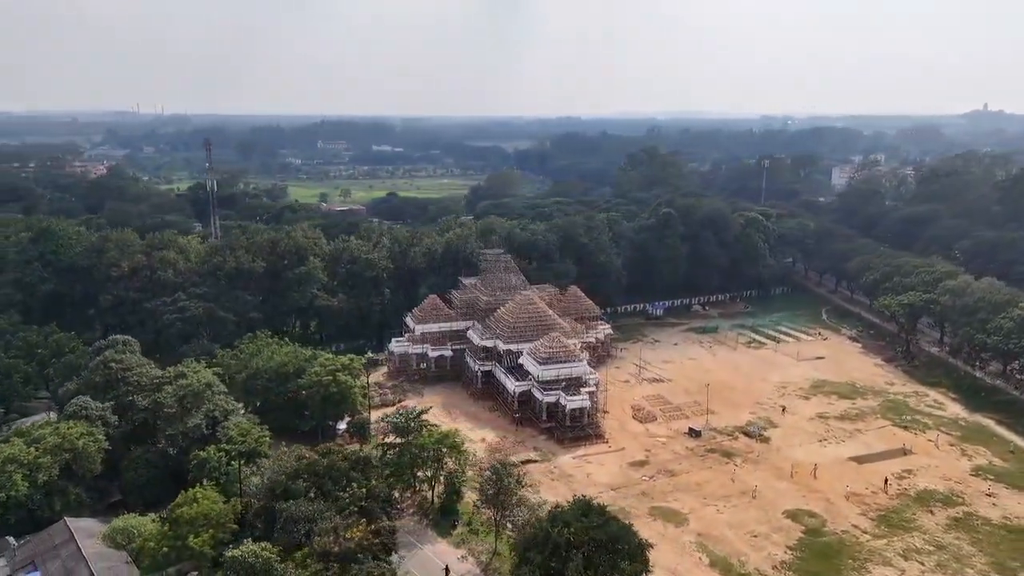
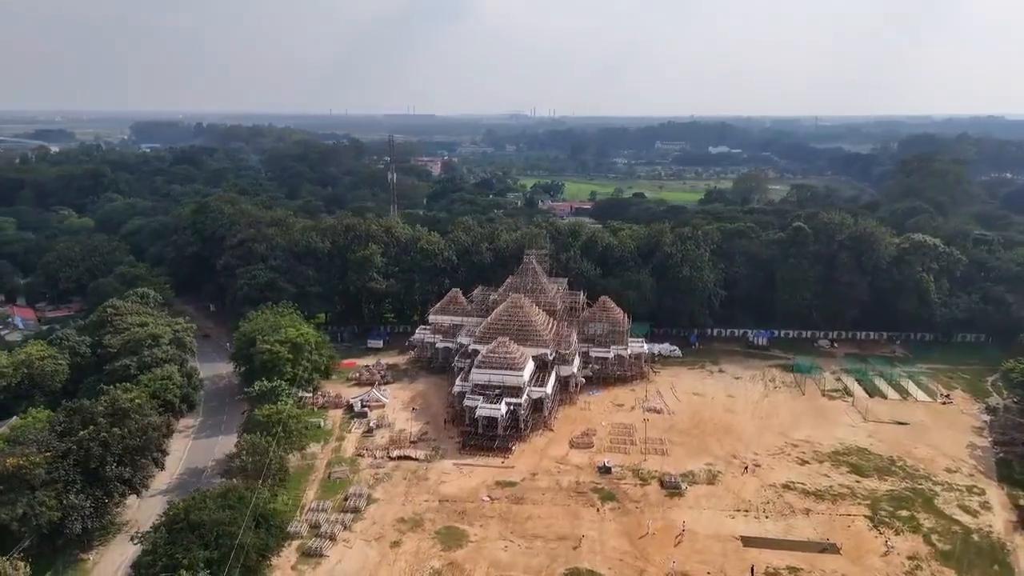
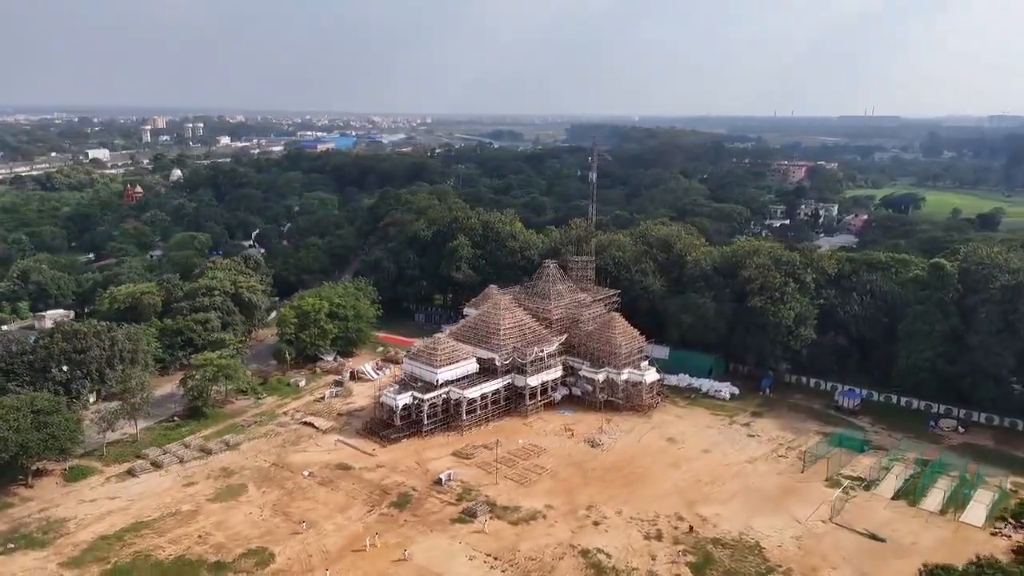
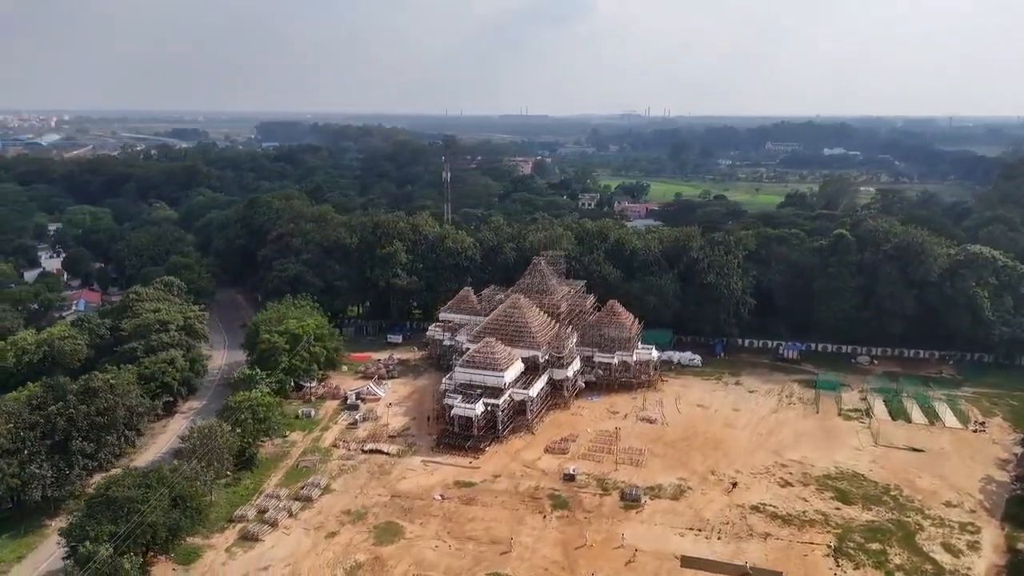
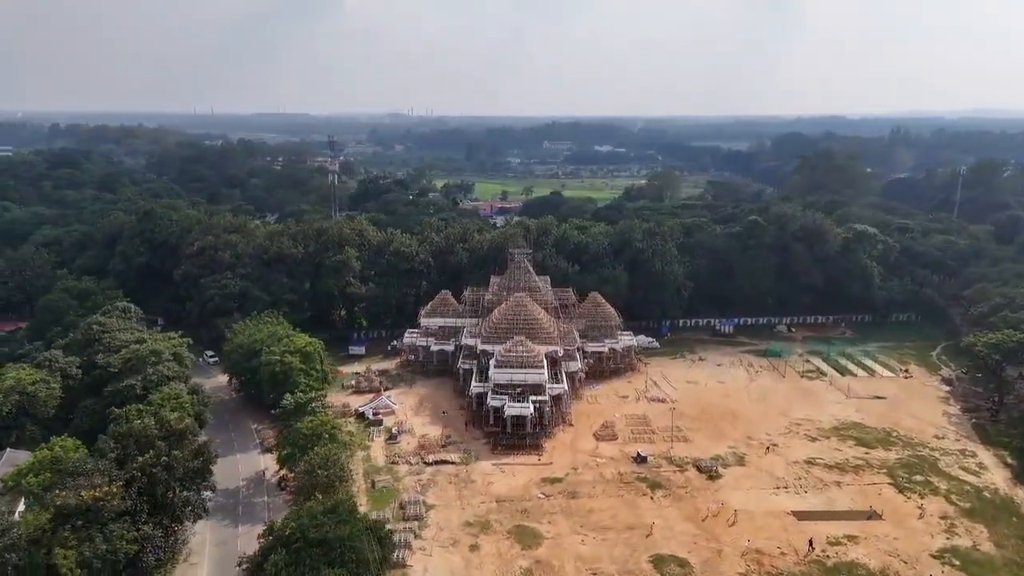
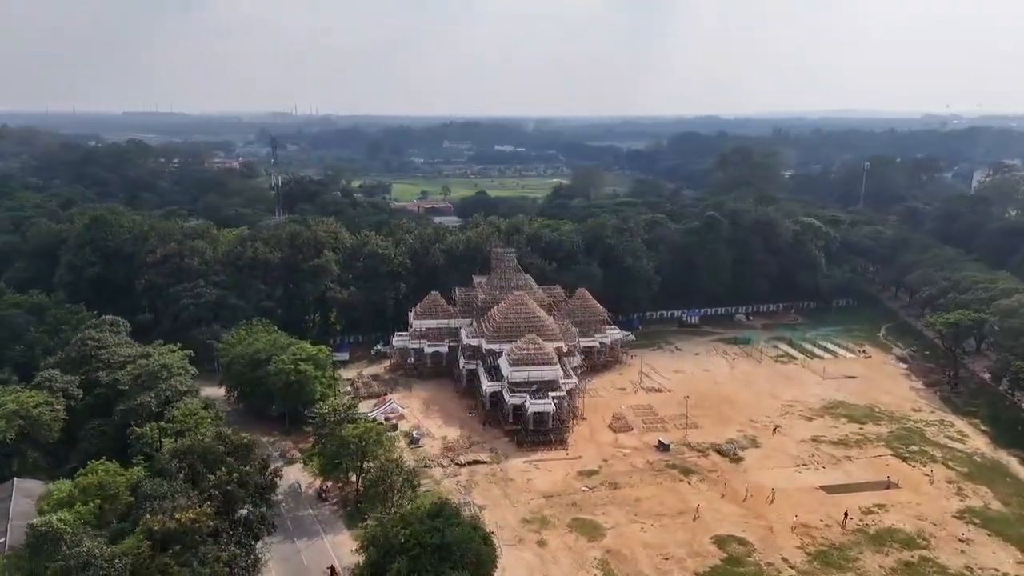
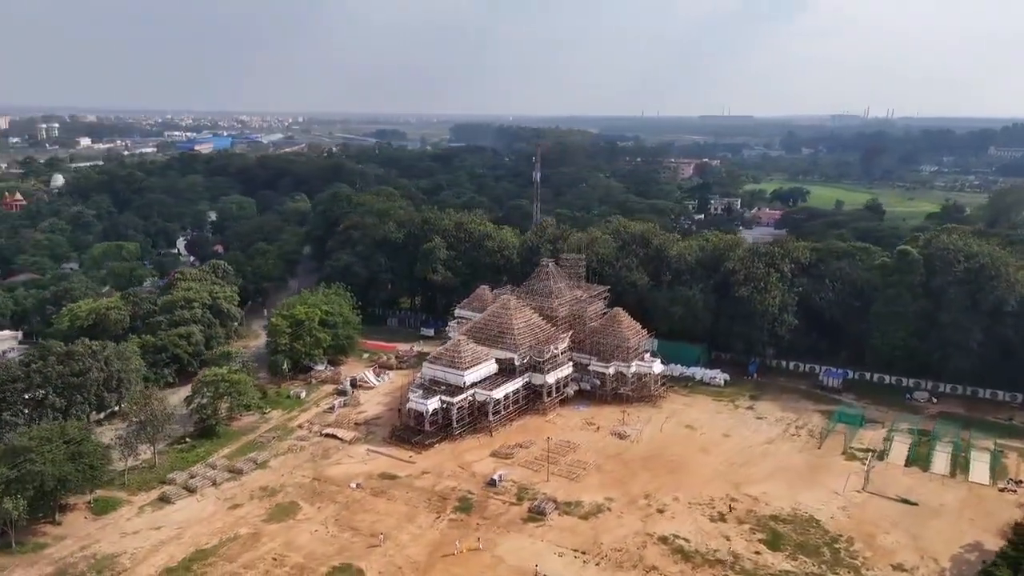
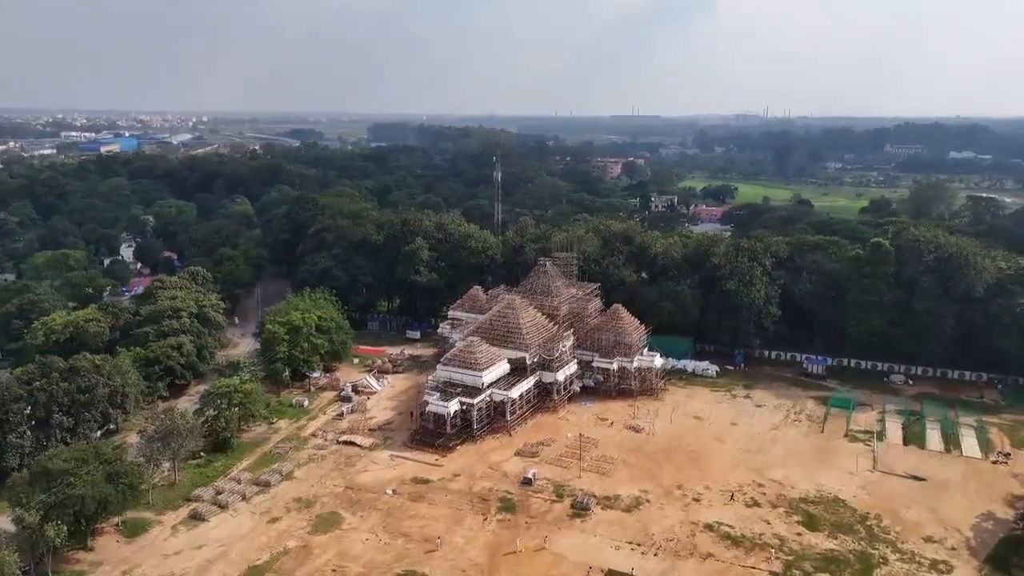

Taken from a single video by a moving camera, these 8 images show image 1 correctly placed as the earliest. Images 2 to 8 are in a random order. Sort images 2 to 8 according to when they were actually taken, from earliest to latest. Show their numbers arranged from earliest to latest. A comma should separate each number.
6, 5, 2, 4, 8, 7, 3
